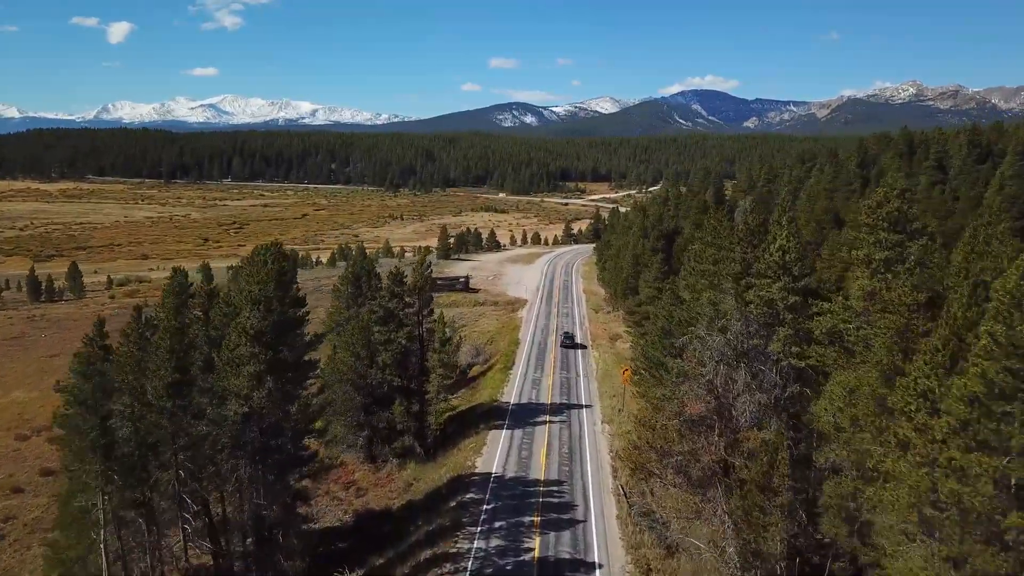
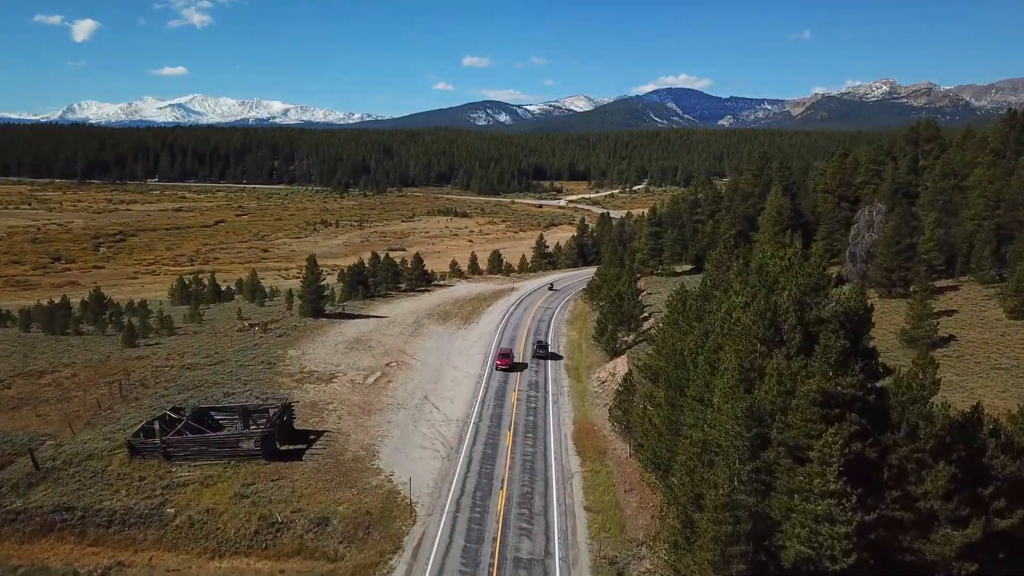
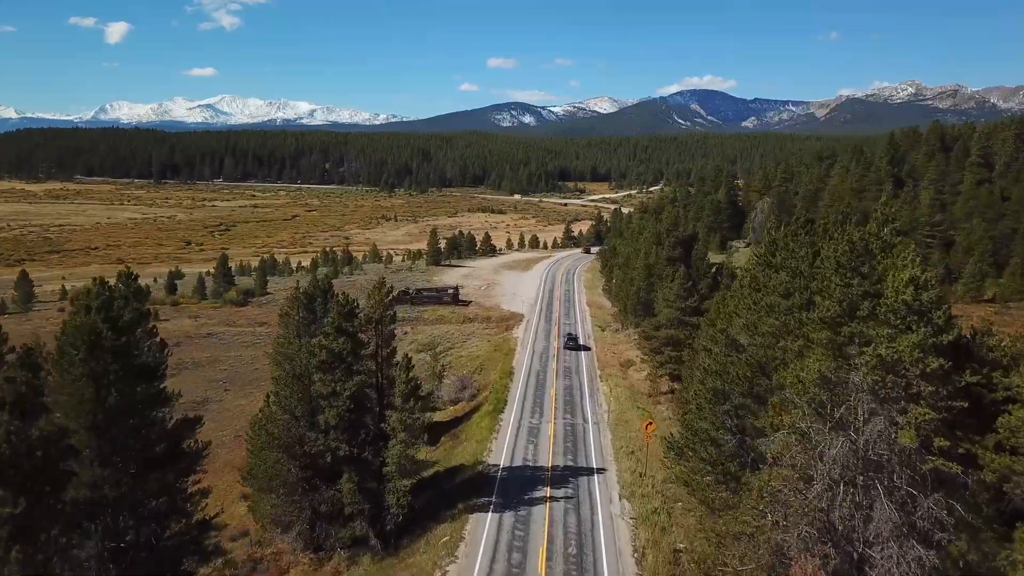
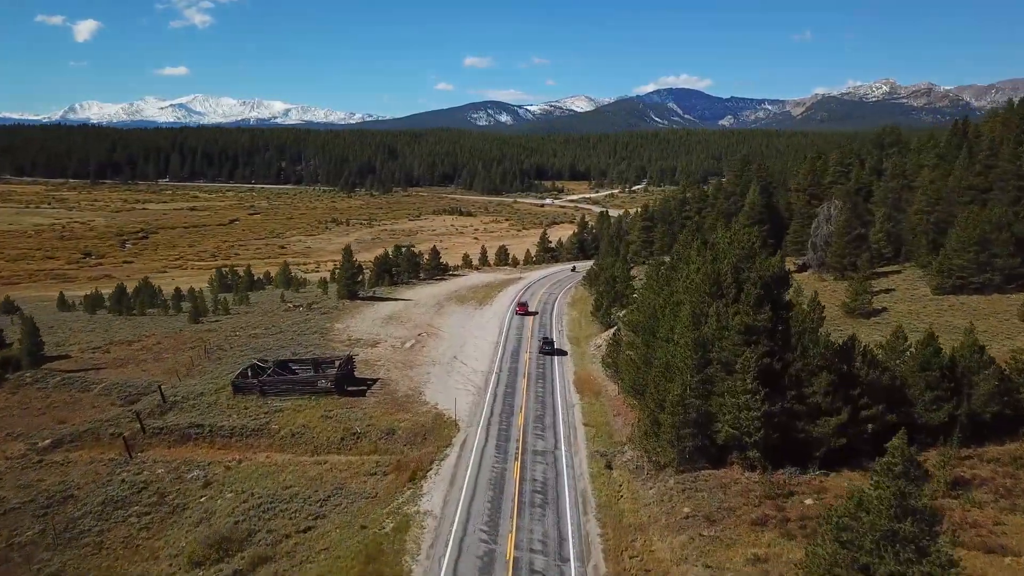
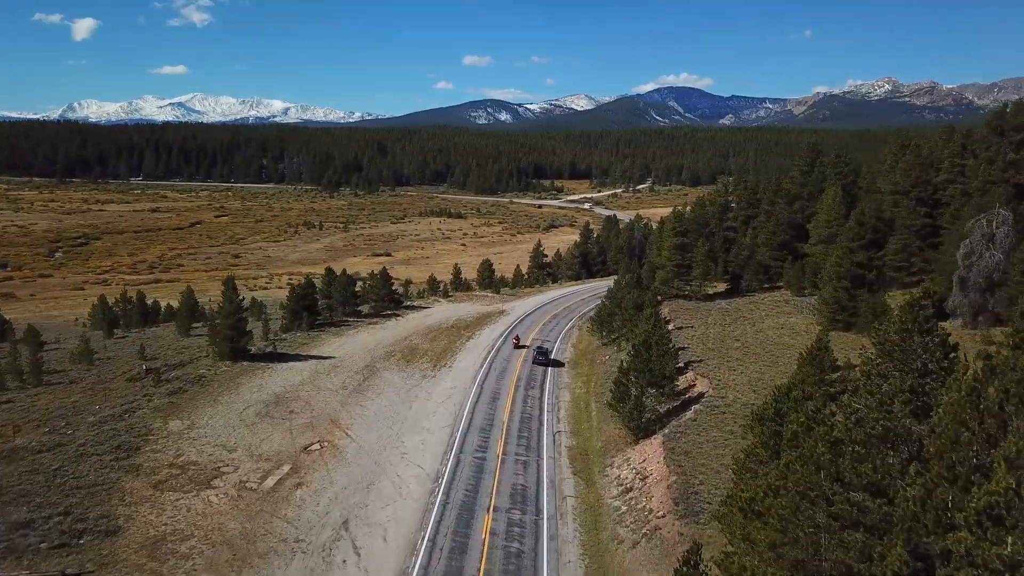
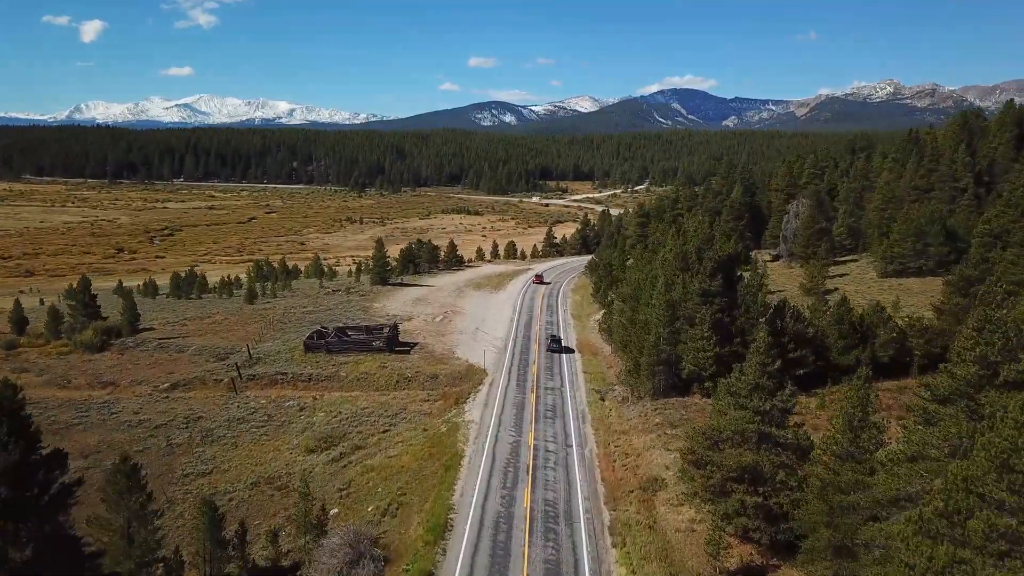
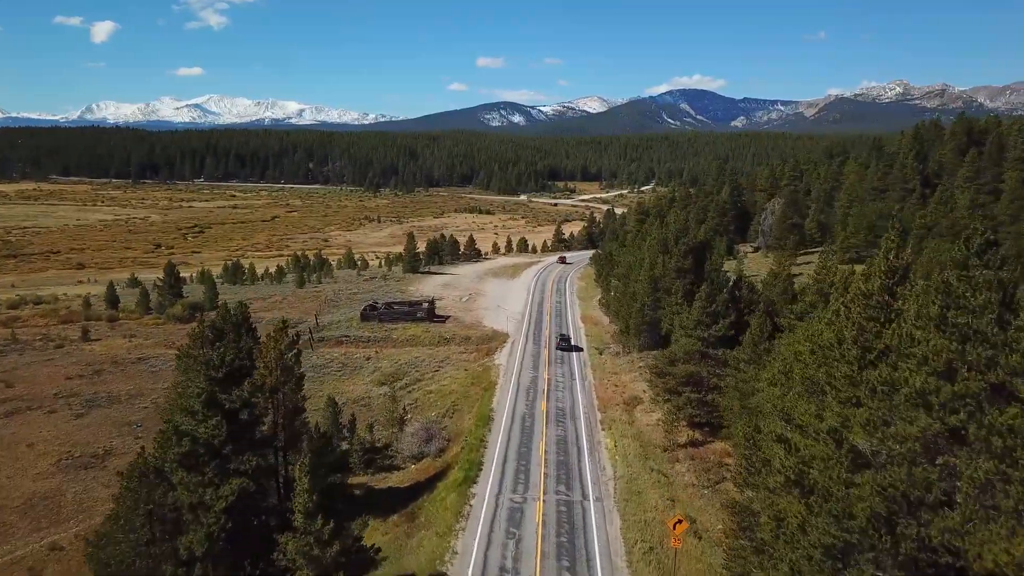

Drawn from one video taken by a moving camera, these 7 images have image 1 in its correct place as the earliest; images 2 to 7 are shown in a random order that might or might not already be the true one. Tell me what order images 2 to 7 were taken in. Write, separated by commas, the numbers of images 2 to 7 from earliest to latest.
3, 7, 6, 4, 2, 5
